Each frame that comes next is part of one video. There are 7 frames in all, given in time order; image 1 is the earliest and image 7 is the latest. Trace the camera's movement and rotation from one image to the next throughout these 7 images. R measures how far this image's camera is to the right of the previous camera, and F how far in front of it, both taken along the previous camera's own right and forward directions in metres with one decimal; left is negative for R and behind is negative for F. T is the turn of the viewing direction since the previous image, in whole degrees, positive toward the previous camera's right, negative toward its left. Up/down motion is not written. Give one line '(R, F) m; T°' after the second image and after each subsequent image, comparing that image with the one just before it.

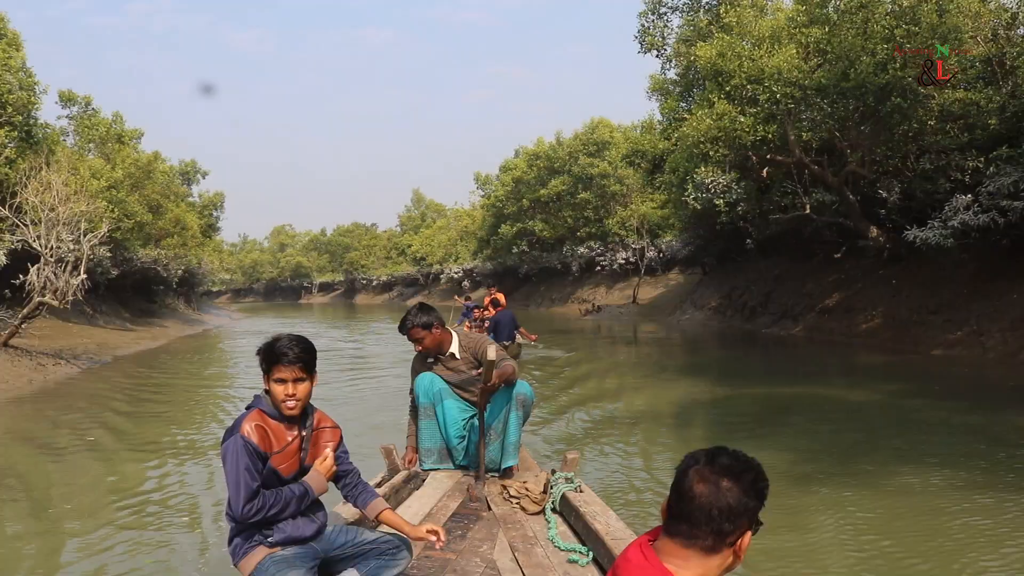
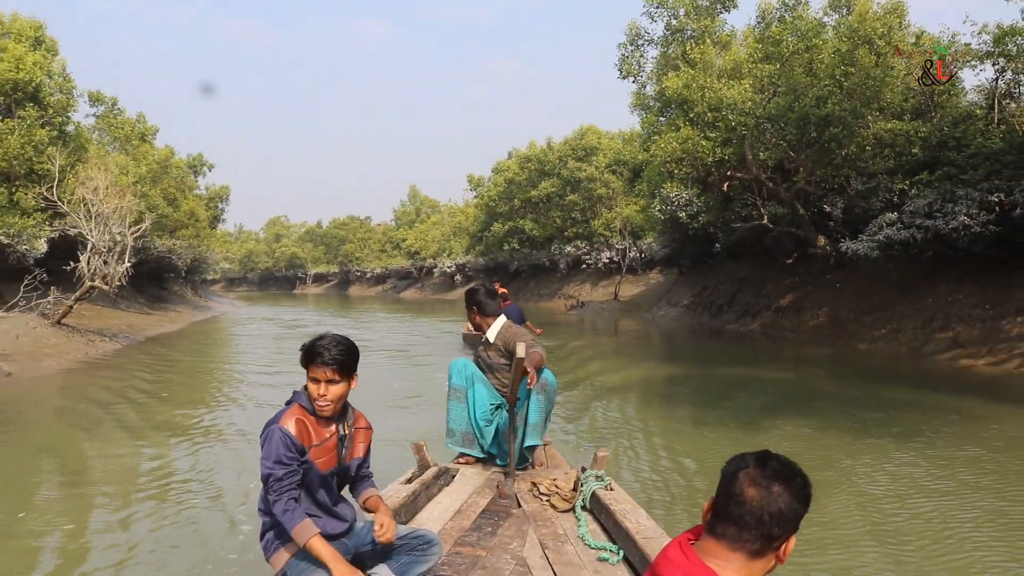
(0.0, -1.8) m; +1°
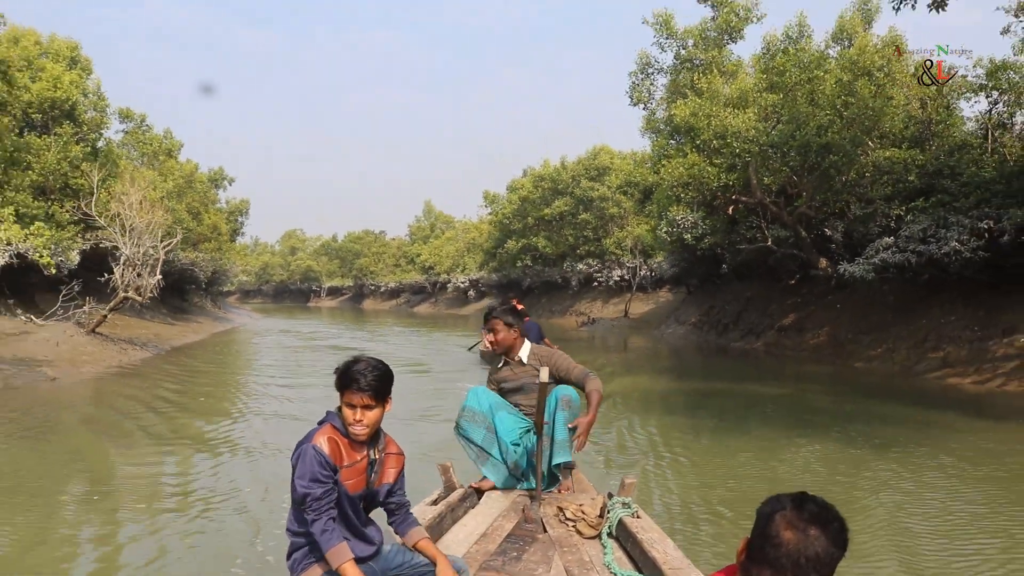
(0.0, -0.7) m; -1°
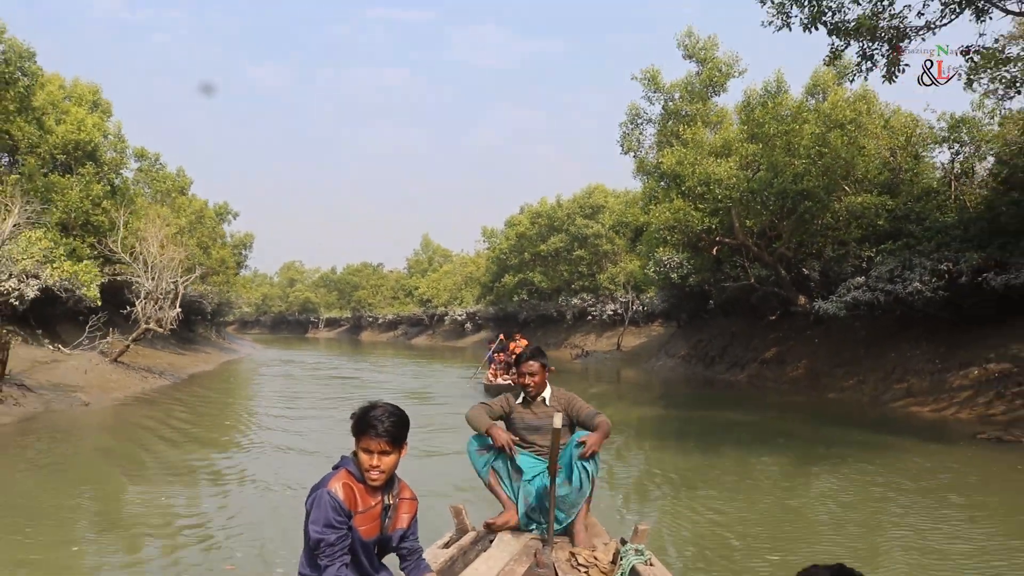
(-0.1, -1.1) m; 0°
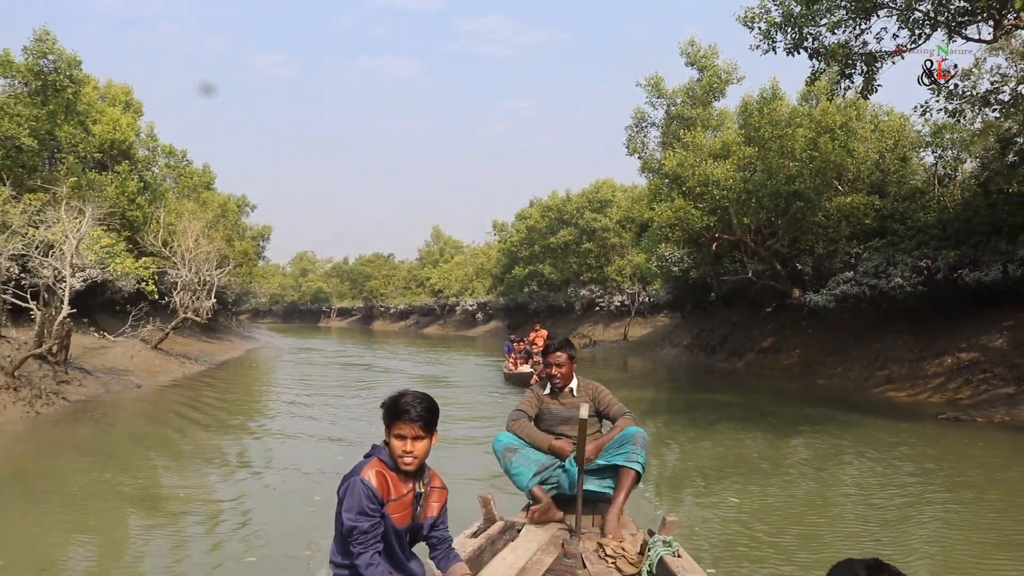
(-0.1, -1.2) m; -1°
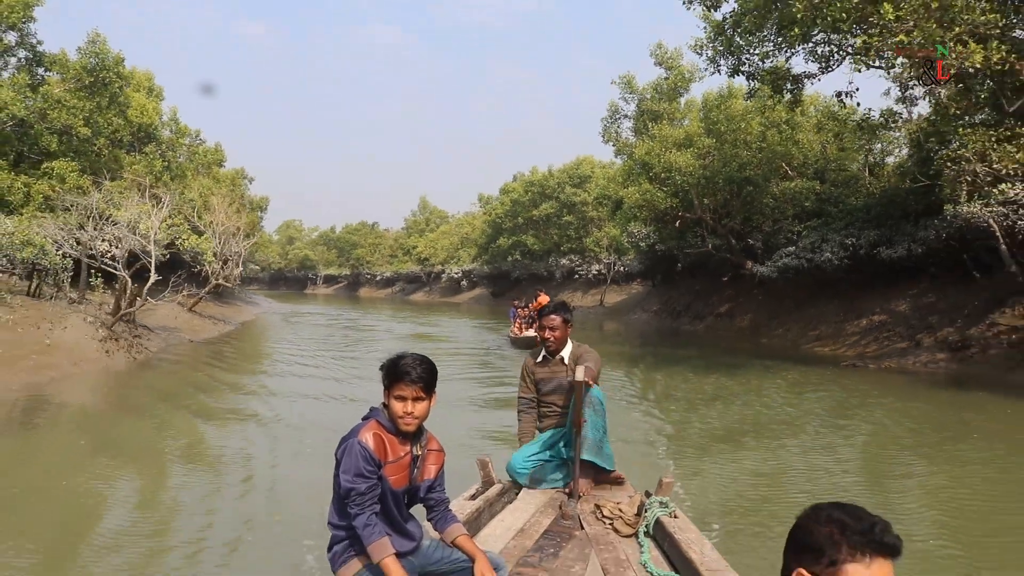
(-0.3, -2.6) m; +2°
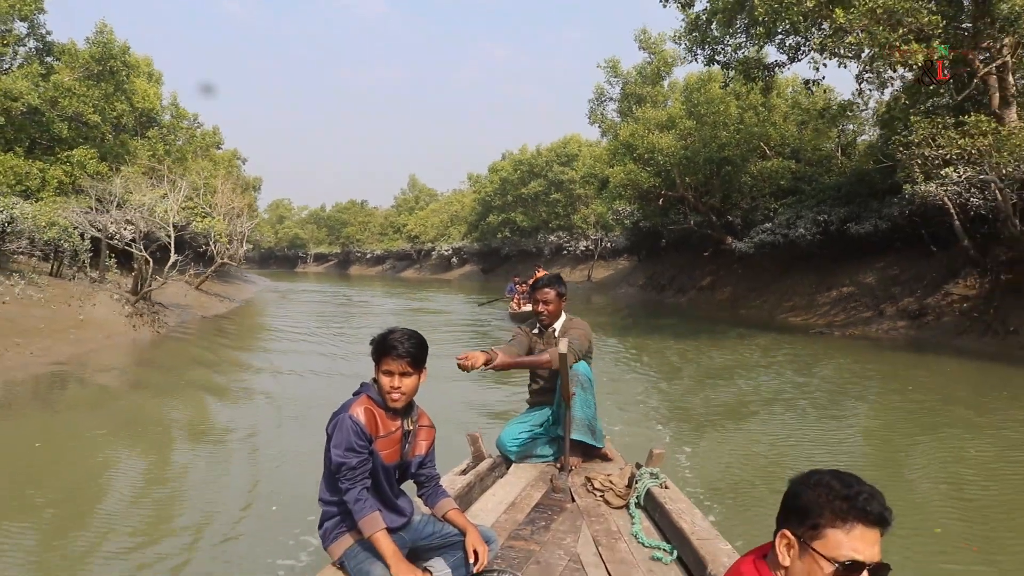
(-0.1, -1.0) m; +1°
